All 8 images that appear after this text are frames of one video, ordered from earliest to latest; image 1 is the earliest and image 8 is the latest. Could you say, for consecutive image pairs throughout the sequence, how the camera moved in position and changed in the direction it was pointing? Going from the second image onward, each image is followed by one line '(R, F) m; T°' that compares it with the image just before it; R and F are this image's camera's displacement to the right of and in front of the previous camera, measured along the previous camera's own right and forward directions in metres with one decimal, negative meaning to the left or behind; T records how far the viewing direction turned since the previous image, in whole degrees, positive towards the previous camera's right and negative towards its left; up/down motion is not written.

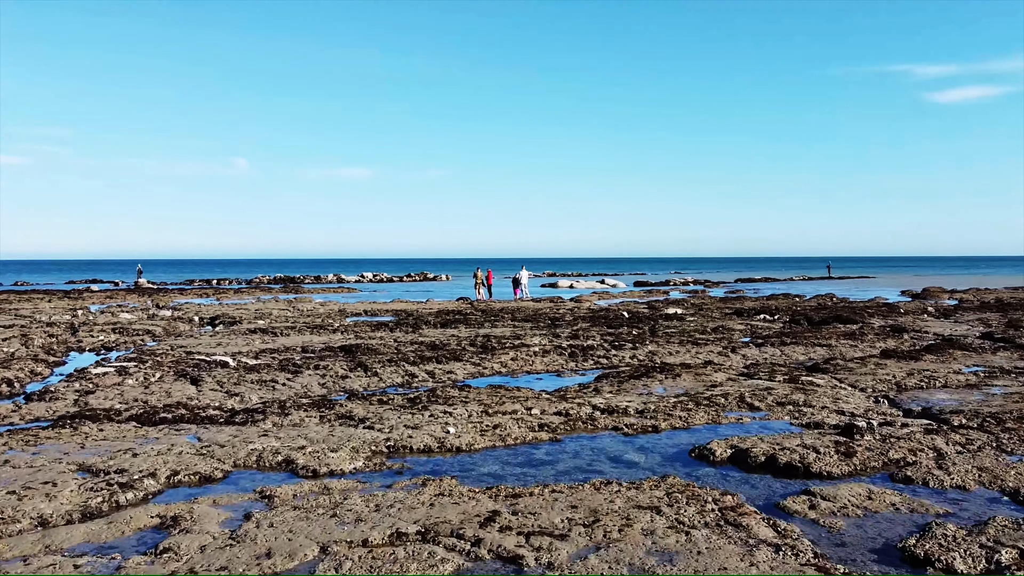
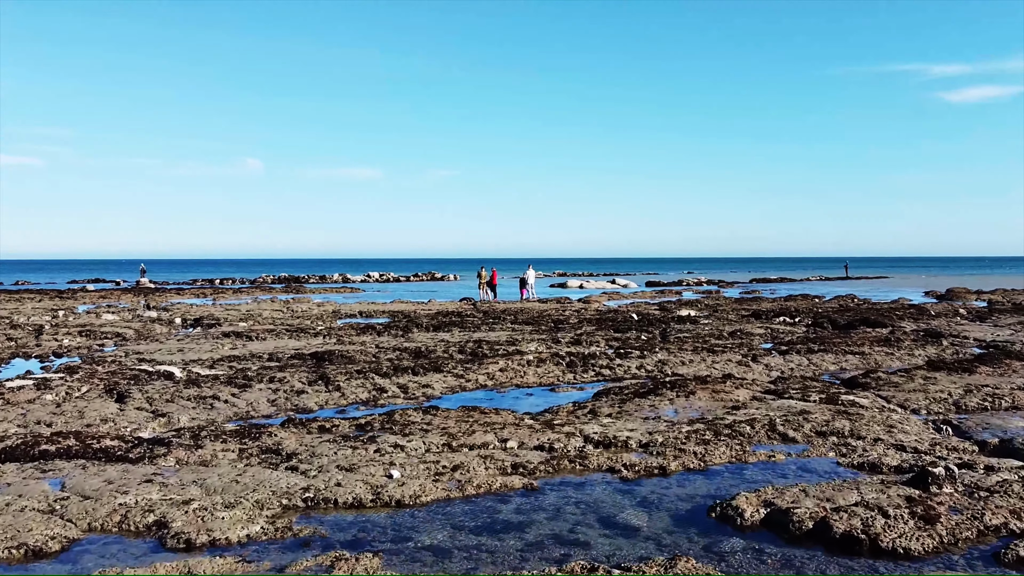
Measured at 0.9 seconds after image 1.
(+0.3, +1.8) m; -1°
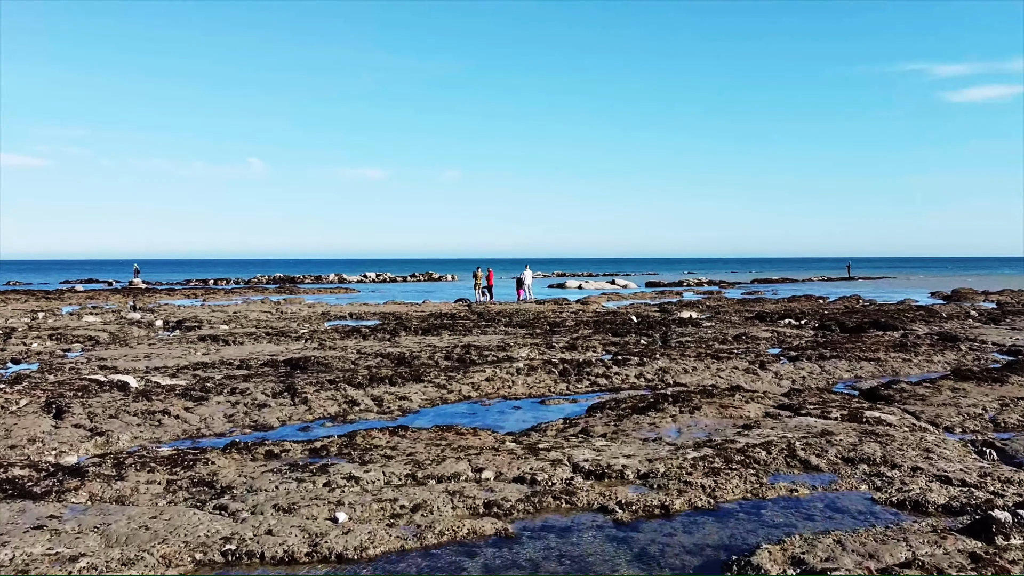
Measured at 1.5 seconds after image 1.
(+0.2, +1.0) m; 0°
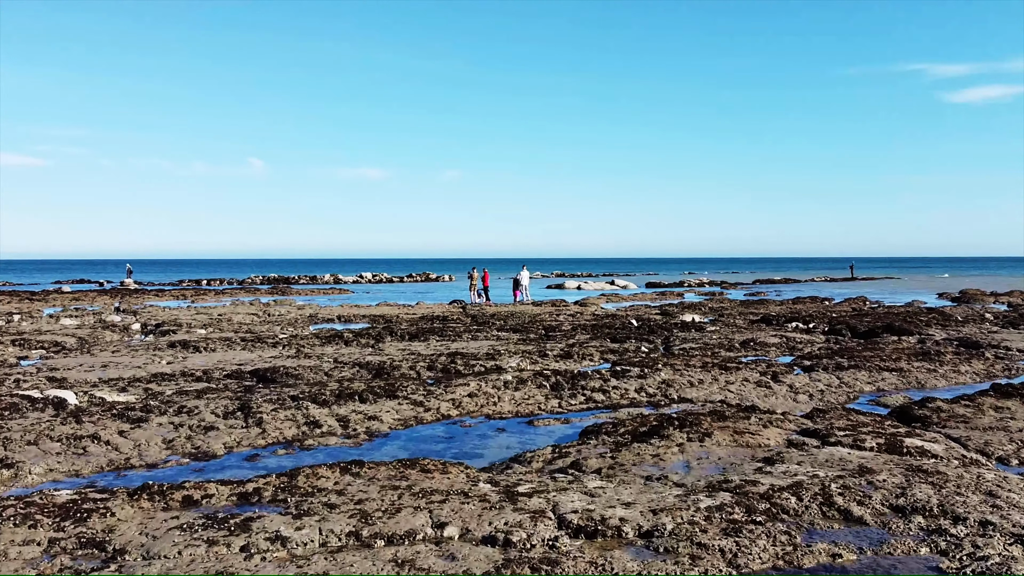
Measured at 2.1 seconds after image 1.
(+0.2, +1.2) m; 0°
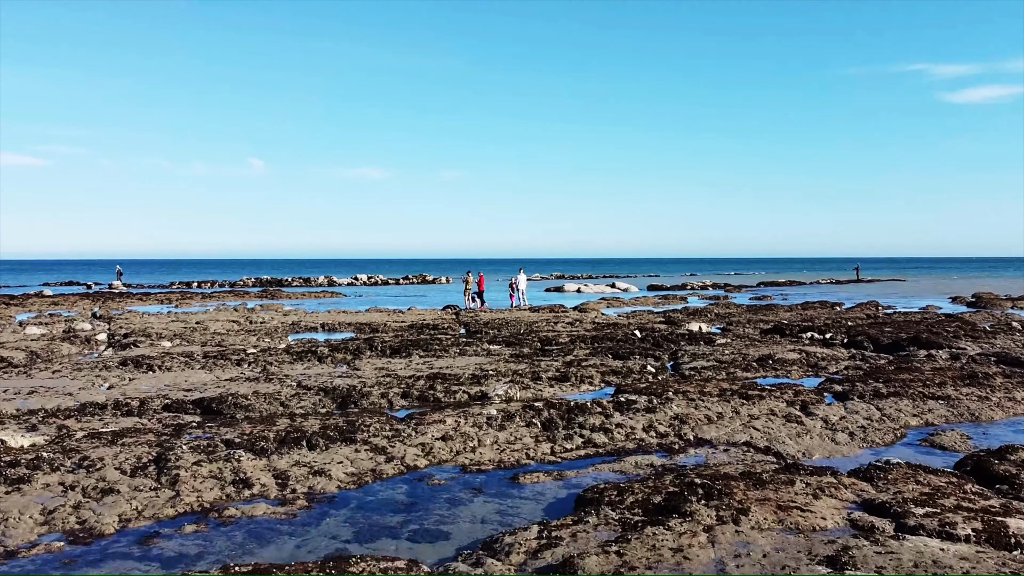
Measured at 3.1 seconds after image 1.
(+0.2, +1.8) m; 0°
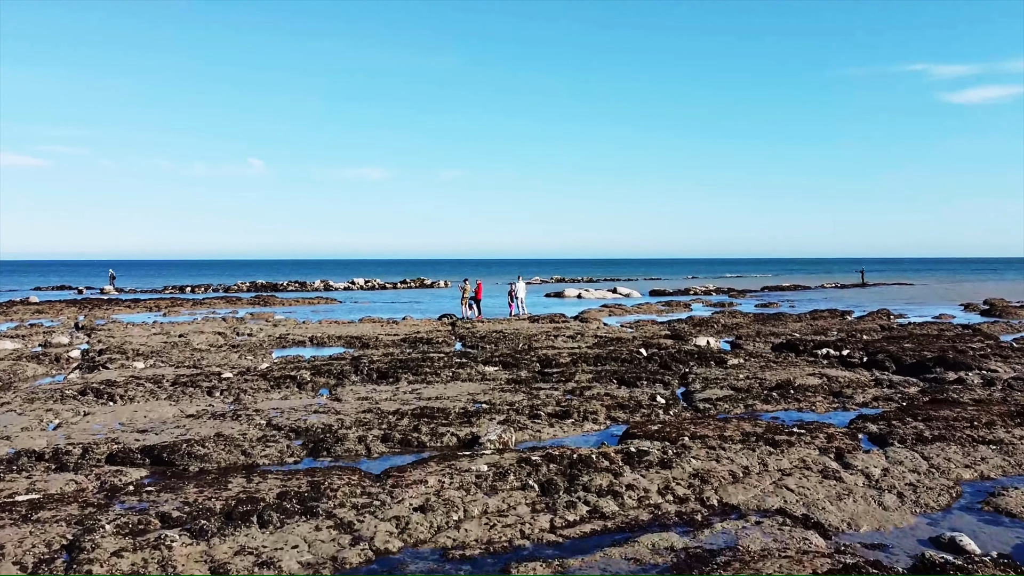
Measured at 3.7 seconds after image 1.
(+0.1, +1.3) m; 0°
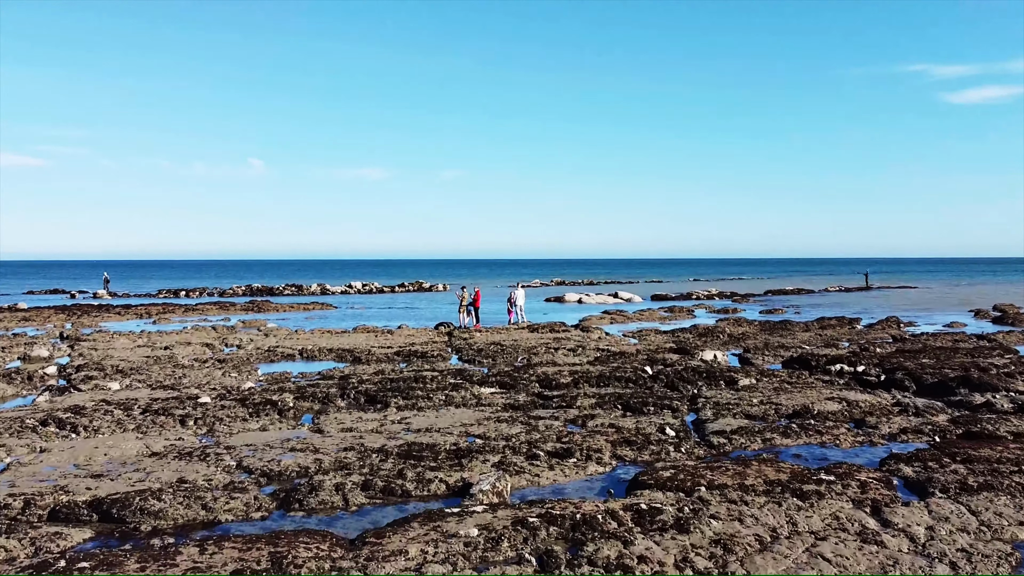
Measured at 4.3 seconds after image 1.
(0.0, +1.1) m; 0°
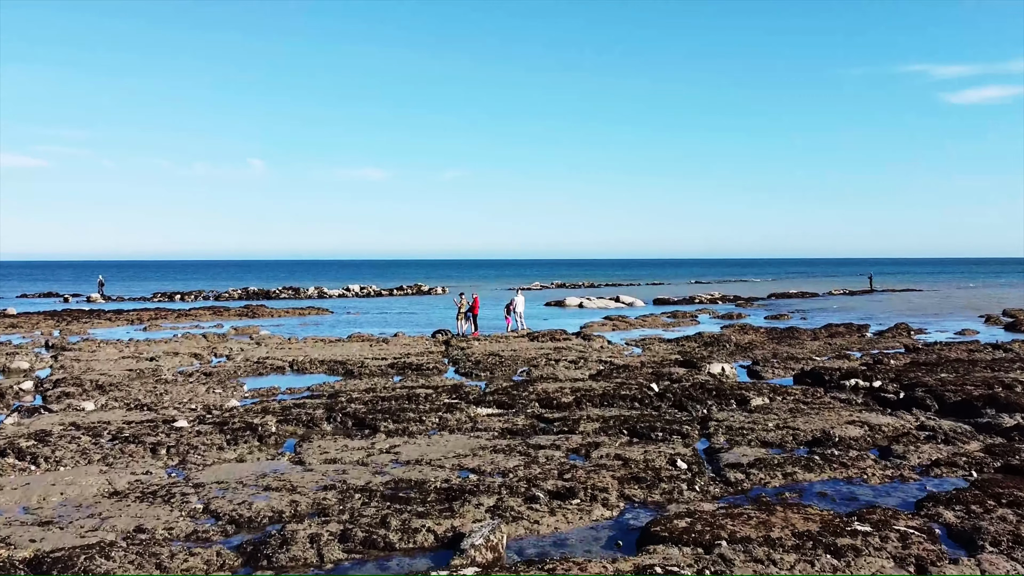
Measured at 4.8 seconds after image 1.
(0.0, +1.0) m; 0°
